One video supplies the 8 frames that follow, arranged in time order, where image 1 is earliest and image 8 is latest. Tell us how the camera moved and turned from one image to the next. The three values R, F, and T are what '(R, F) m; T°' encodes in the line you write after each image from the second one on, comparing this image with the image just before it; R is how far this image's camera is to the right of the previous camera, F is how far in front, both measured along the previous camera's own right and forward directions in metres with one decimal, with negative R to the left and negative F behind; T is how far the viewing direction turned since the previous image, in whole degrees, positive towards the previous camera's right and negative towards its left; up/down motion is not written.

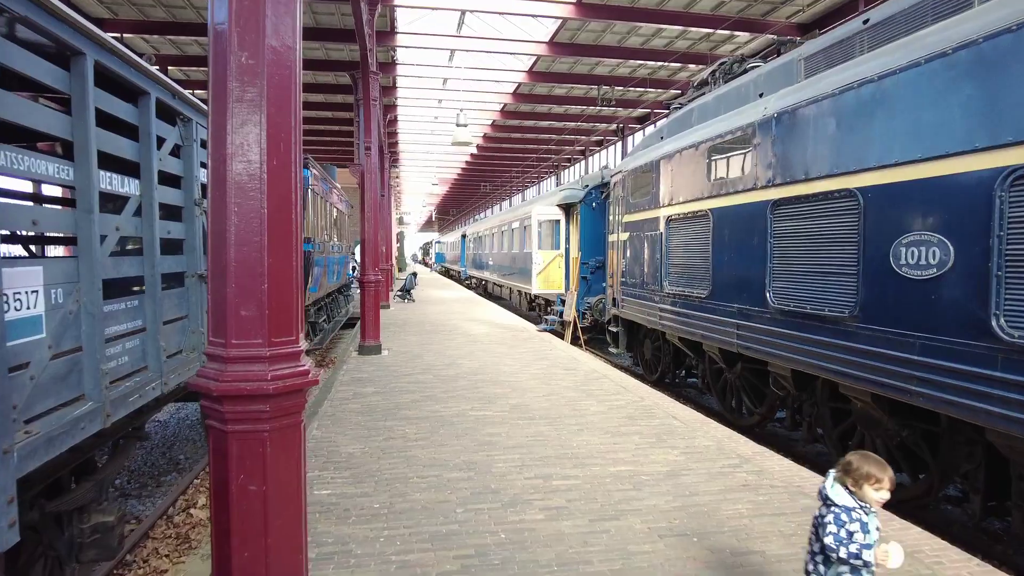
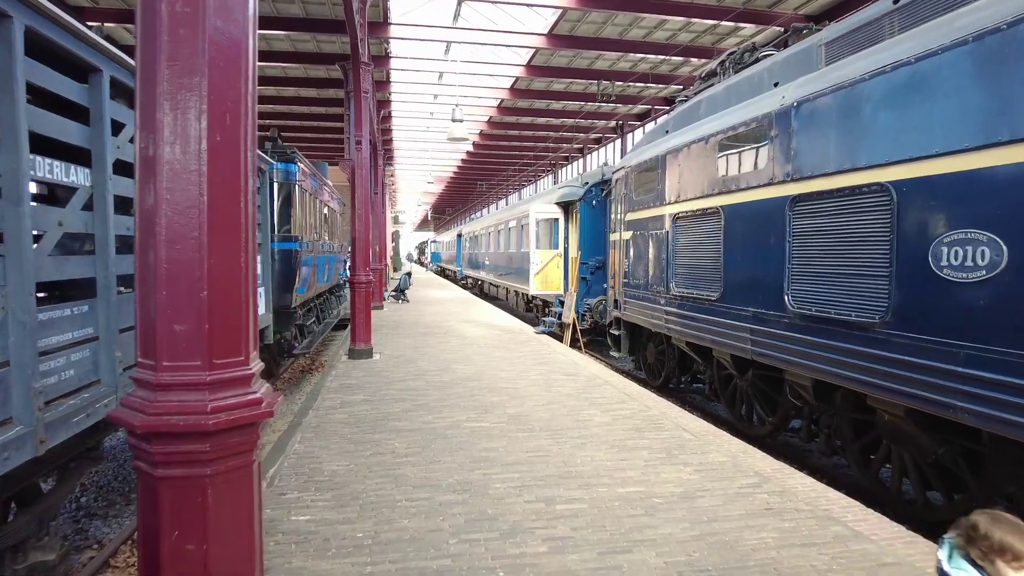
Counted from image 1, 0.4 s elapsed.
(0.0, +0.4) m; 0°
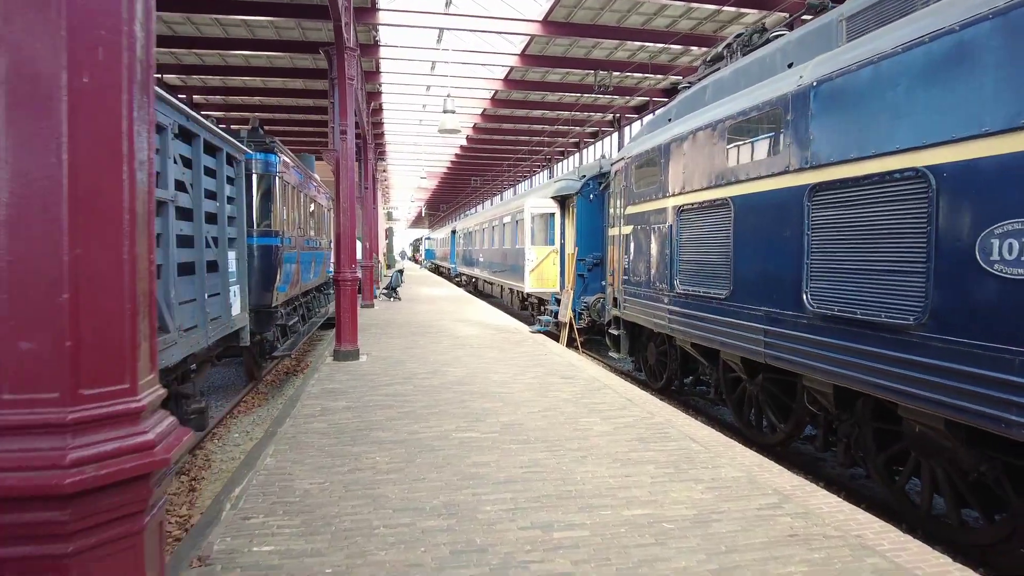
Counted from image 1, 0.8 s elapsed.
(0.0, +0.4) m; 0°
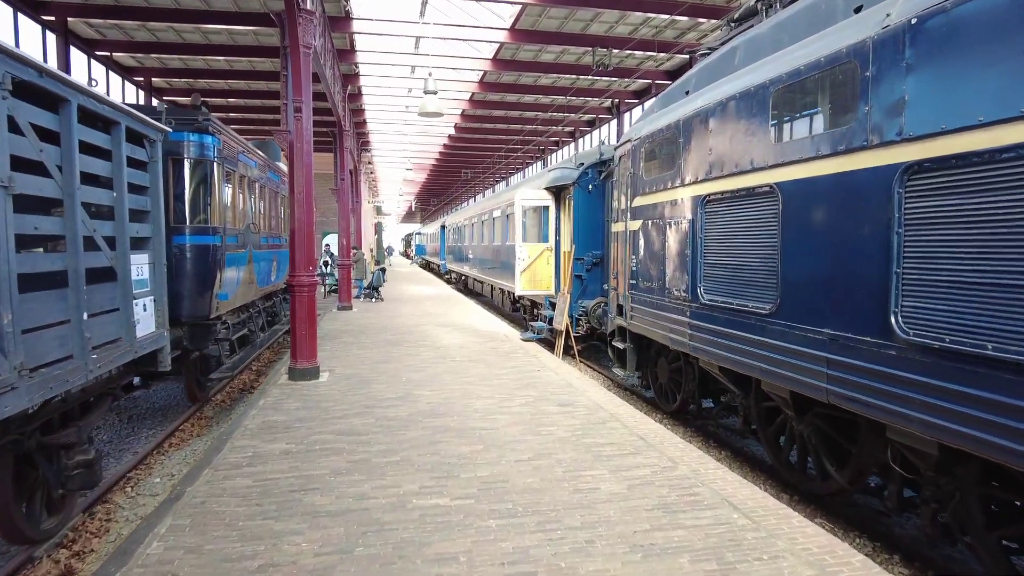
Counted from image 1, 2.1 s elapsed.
(+0.1, +1.3) m; +1°
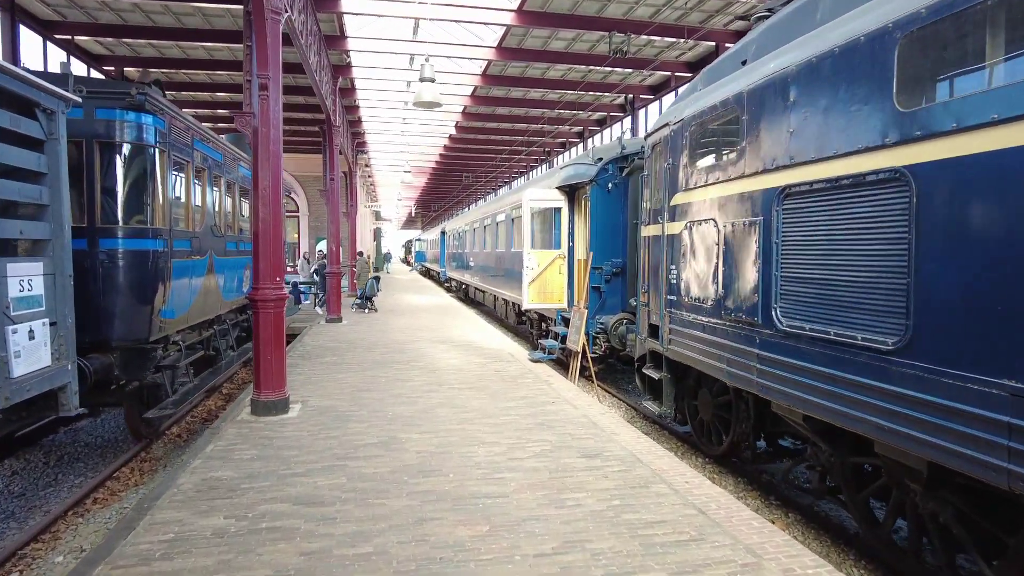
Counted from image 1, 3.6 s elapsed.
(-0.1, +1.2) m; 0°
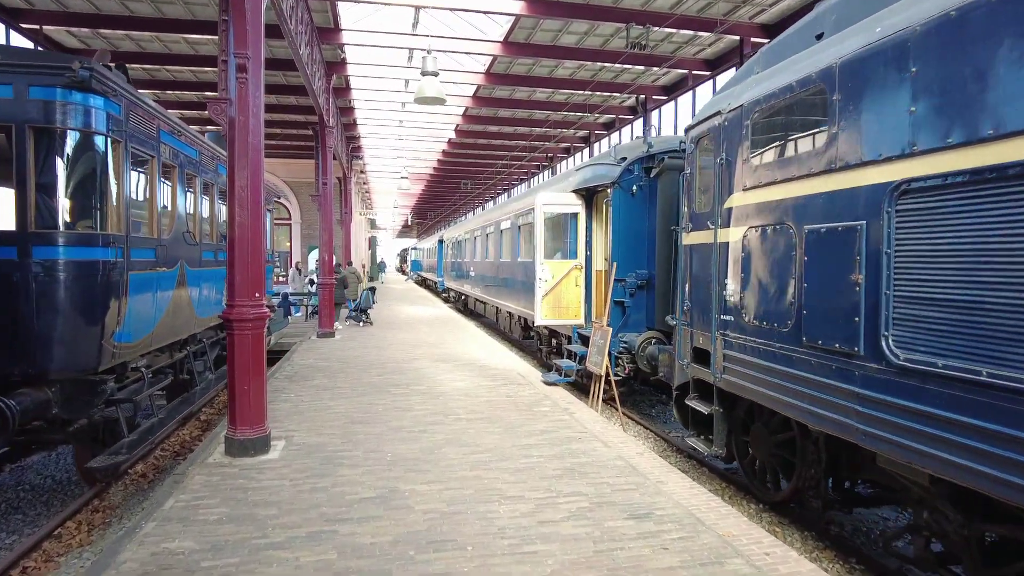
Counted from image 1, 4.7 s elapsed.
(-0.2, +0.9) m; 0°
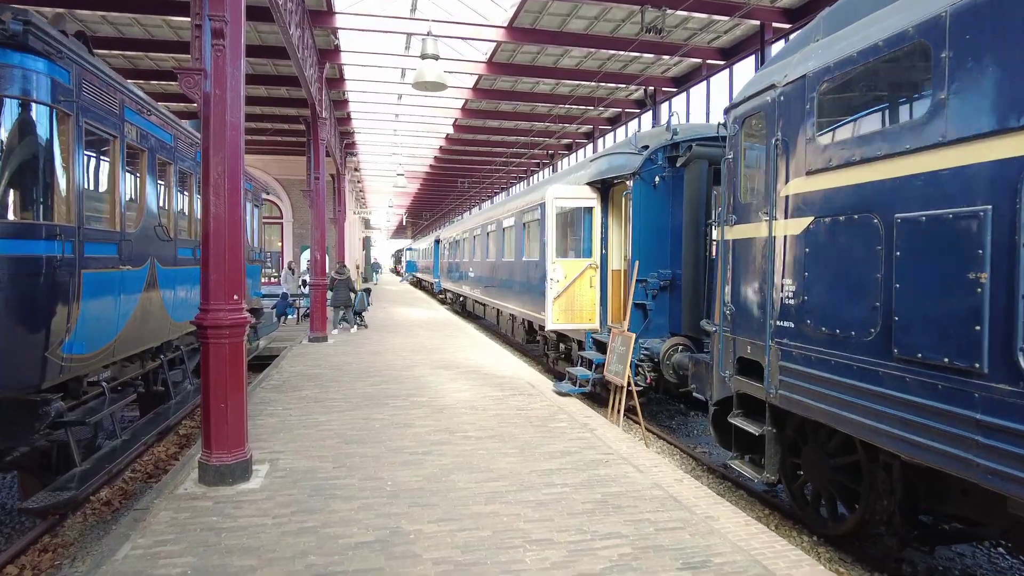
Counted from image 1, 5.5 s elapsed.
(-0.2, +0.7) m; +1°
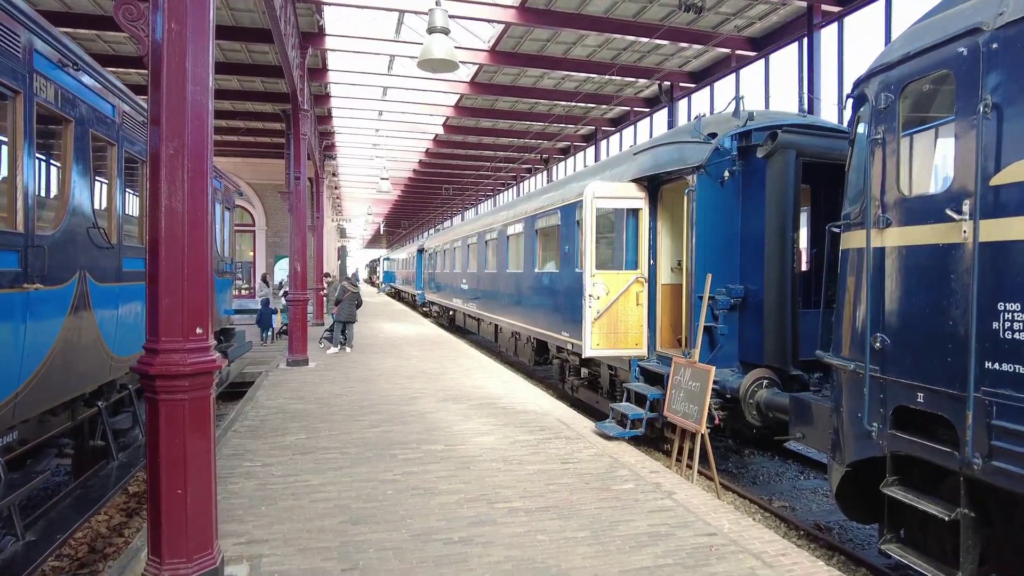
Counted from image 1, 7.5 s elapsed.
(-0.6, +1.3) m; +2°
